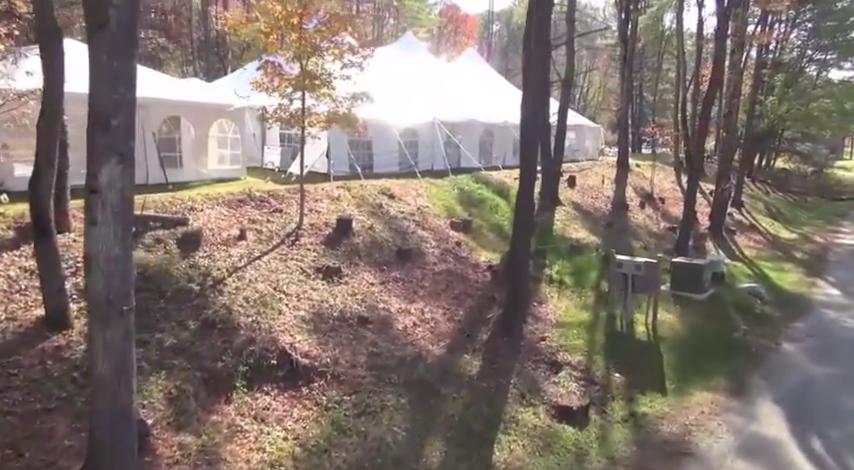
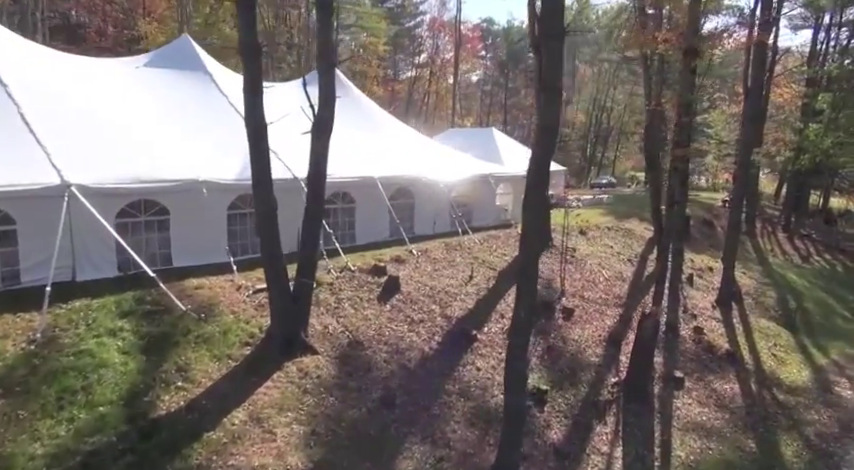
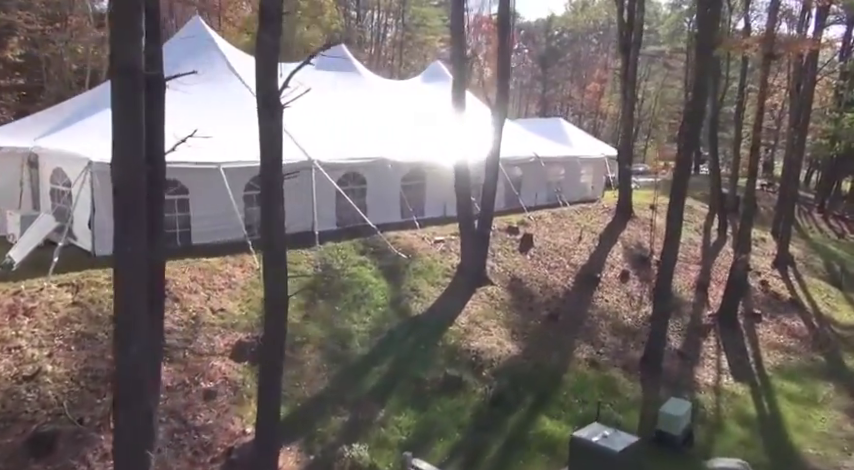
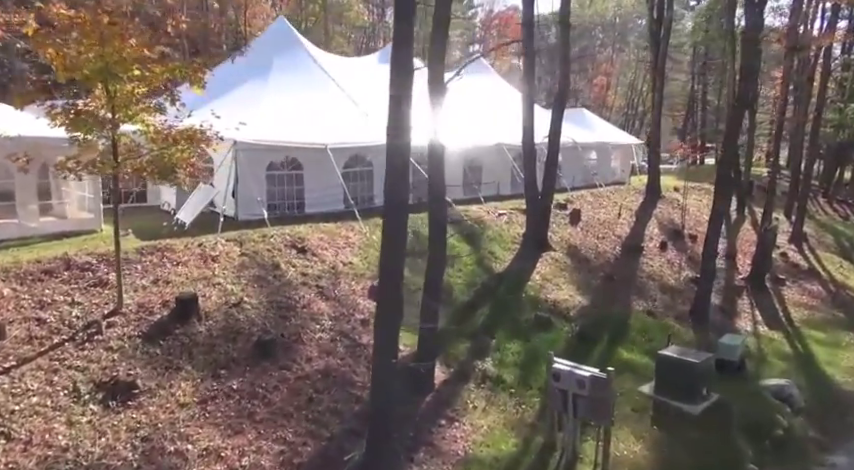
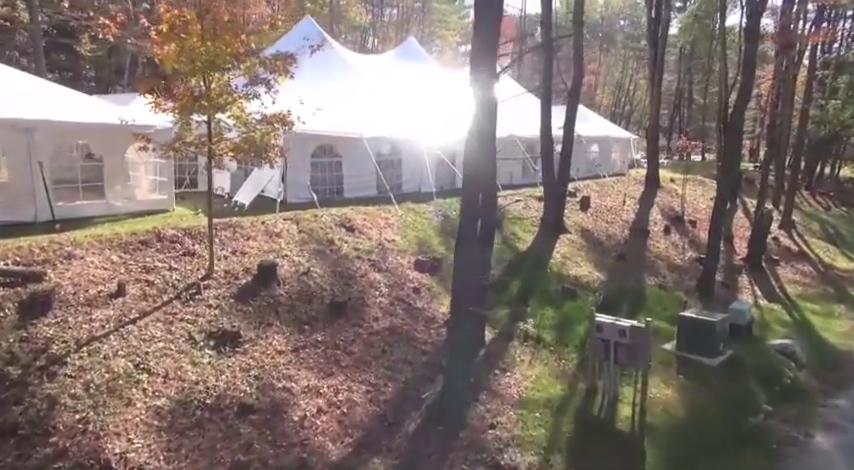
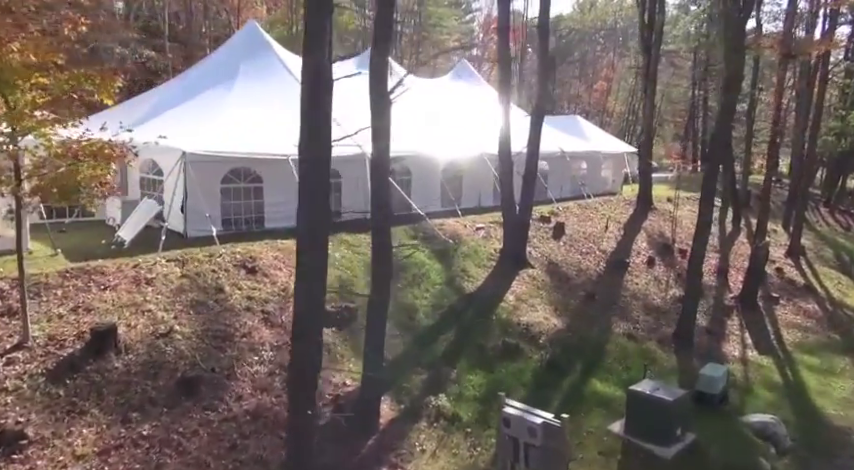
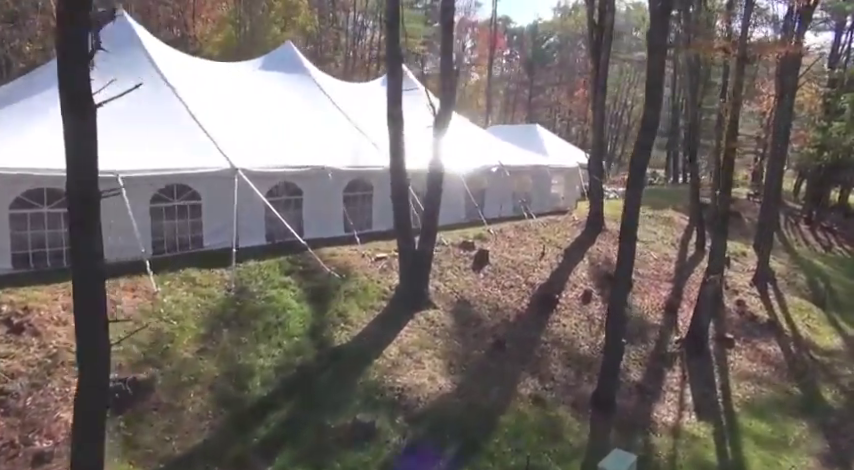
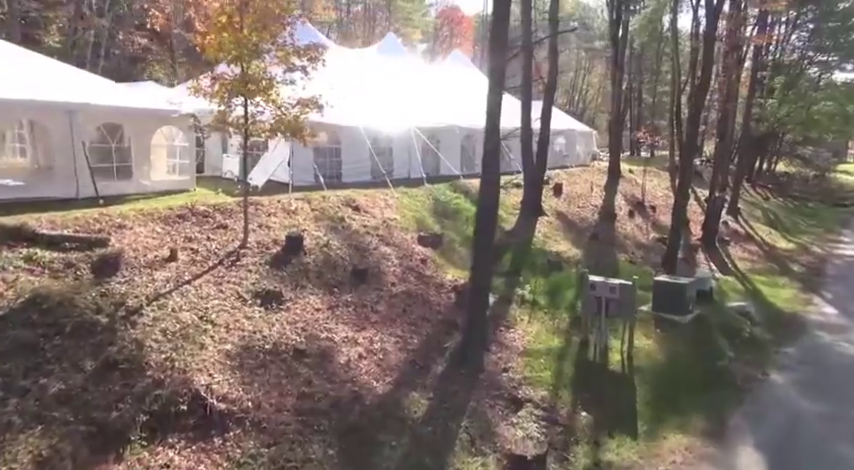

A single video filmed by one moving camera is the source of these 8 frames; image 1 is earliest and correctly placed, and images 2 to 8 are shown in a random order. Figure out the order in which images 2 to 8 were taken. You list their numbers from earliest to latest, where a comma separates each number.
8, 5, 4, 6, 3, 7, 2
